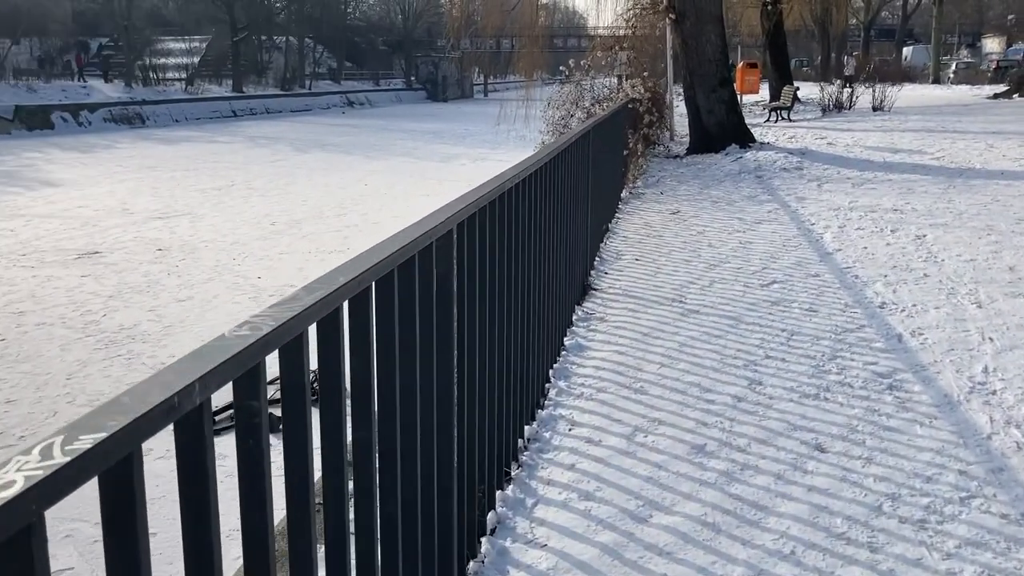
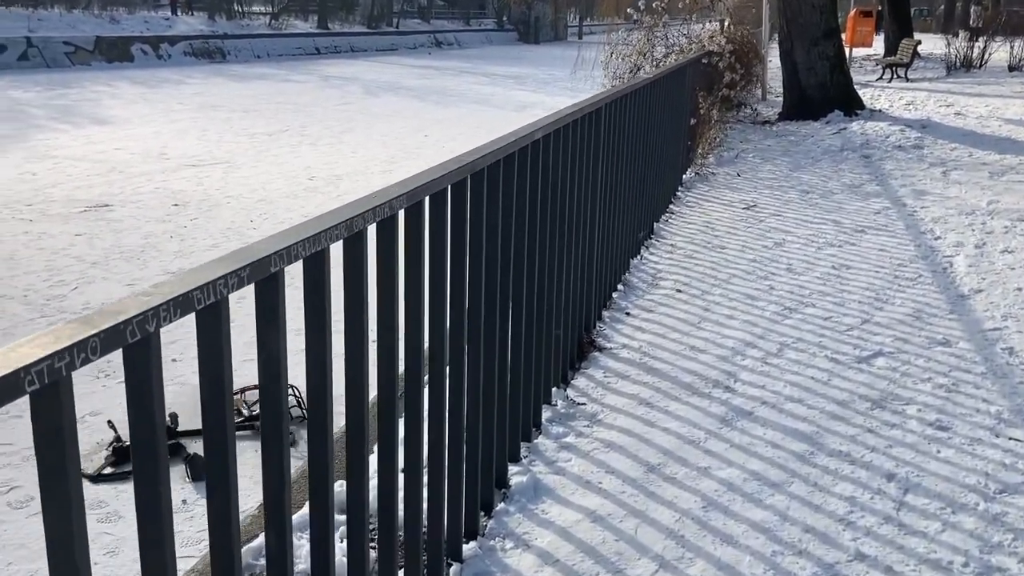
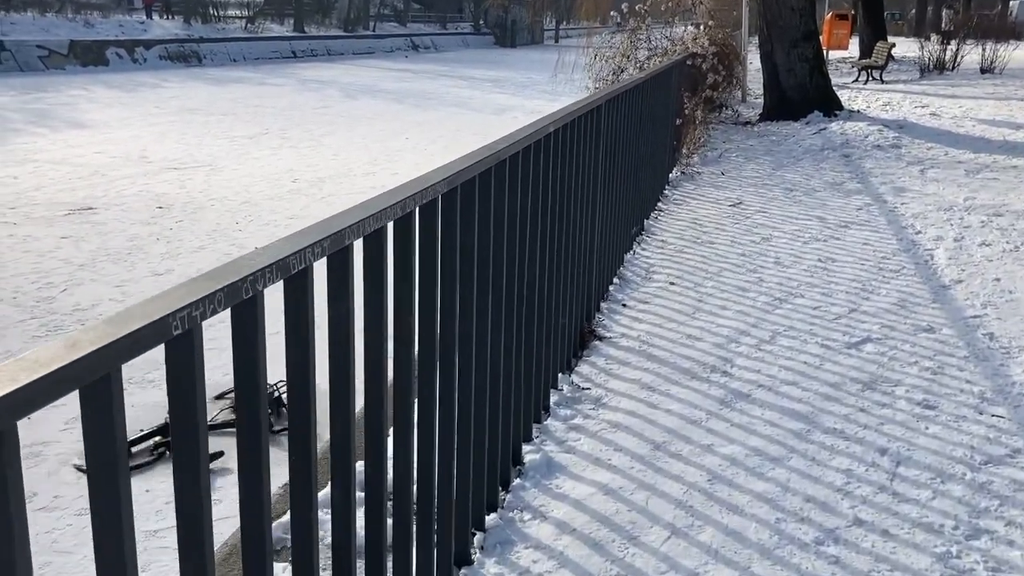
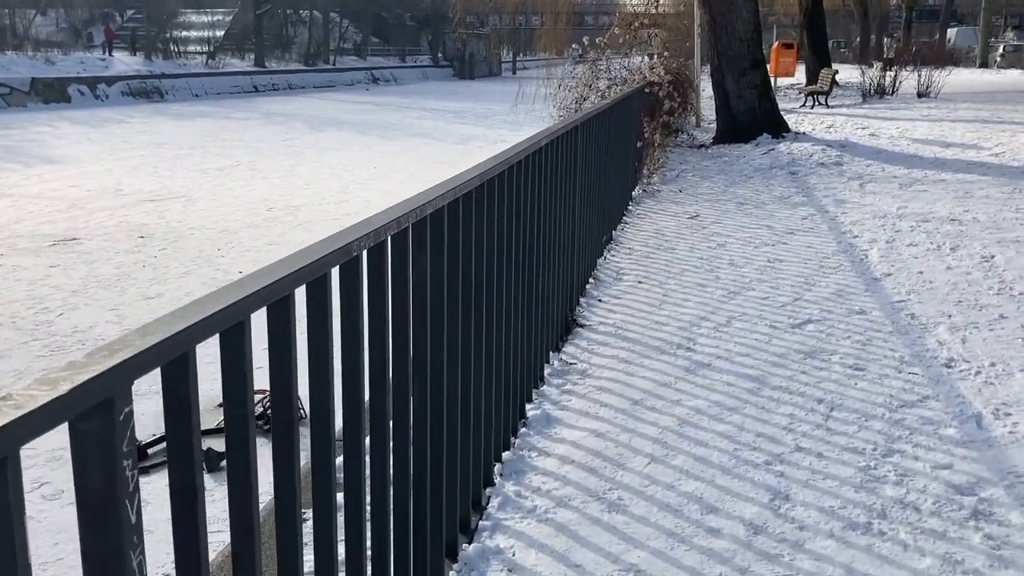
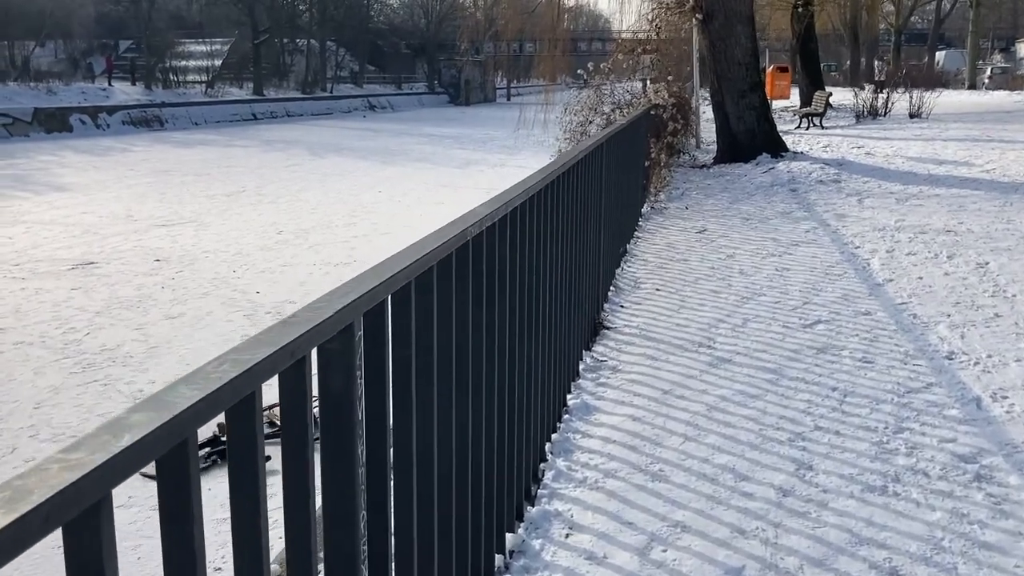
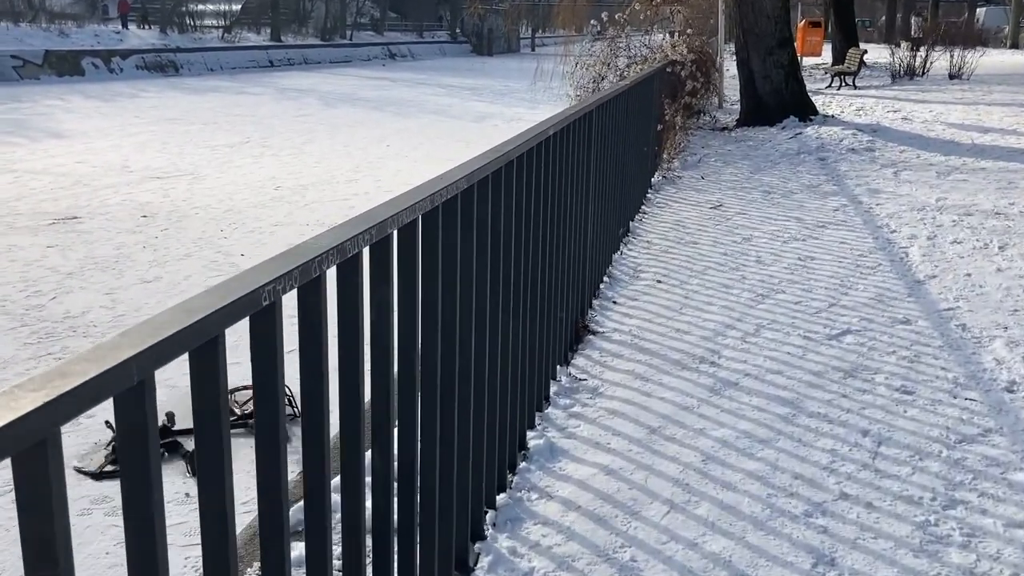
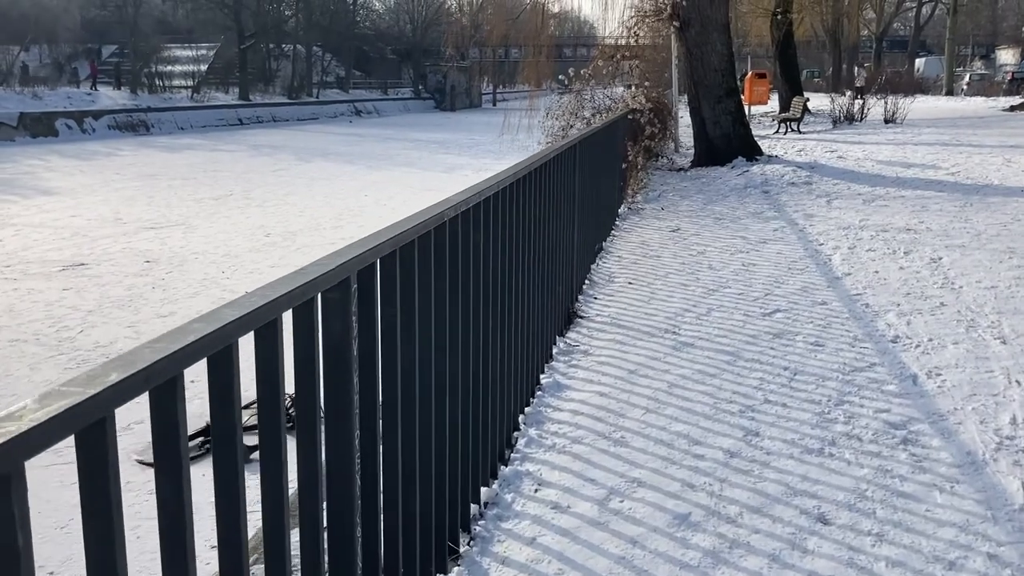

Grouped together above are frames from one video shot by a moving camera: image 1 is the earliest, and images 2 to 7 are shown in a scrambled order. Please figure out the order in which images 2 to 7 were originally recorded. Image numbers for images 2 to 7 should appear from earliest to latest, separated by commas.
7, 5, 4, 6, 3, 2
